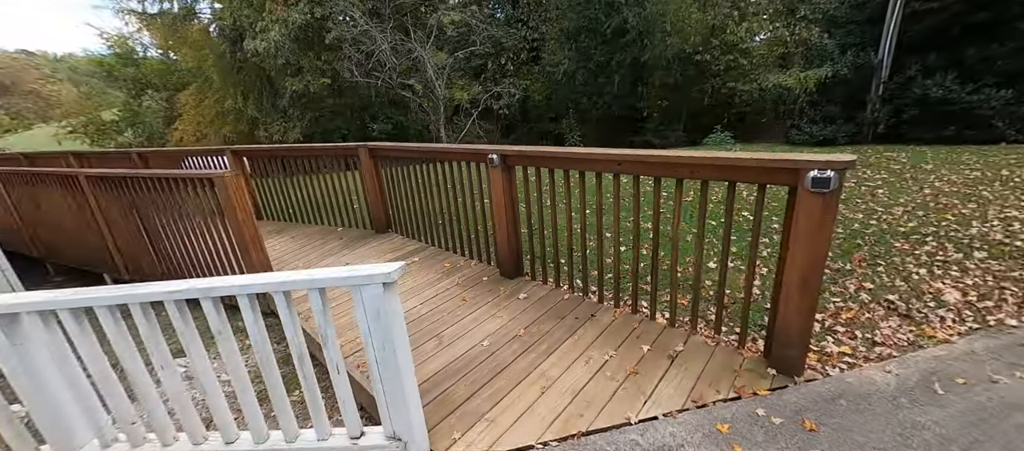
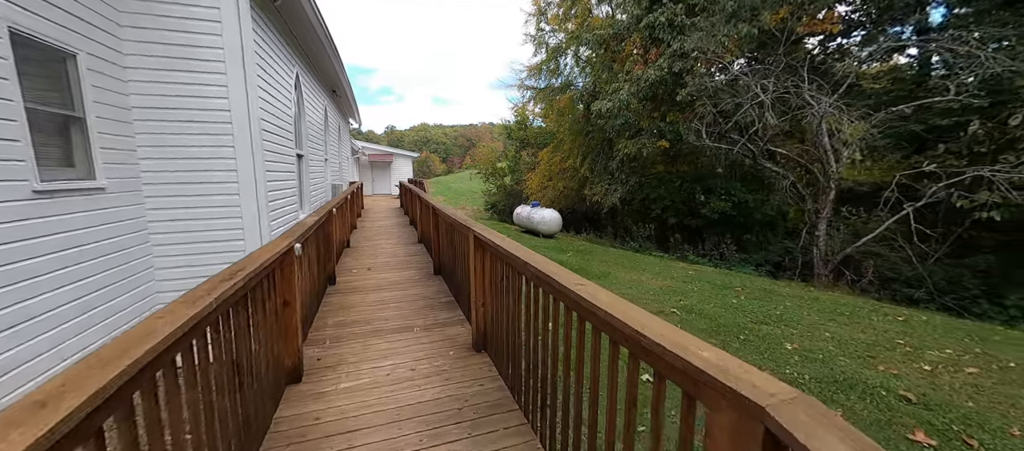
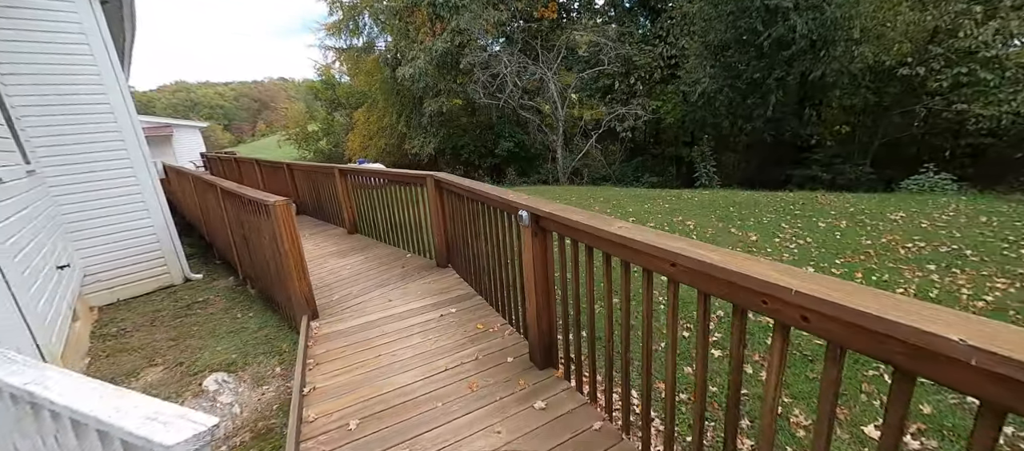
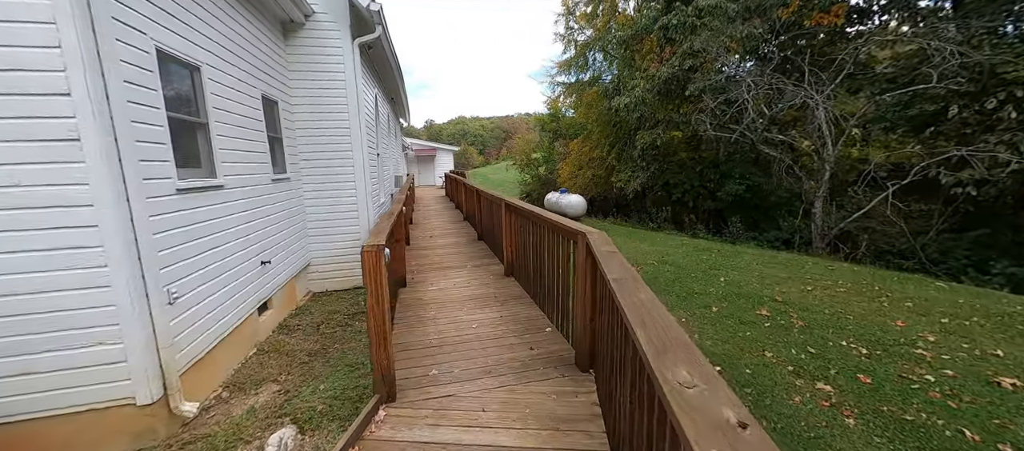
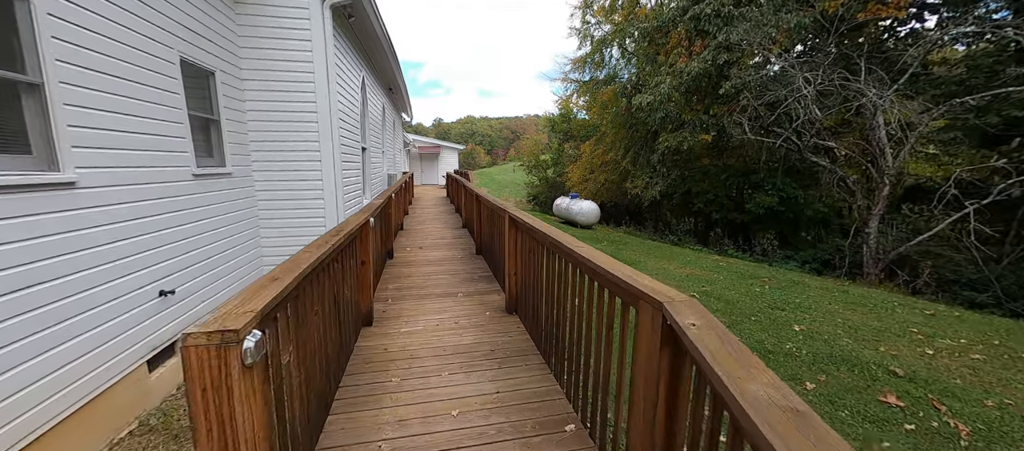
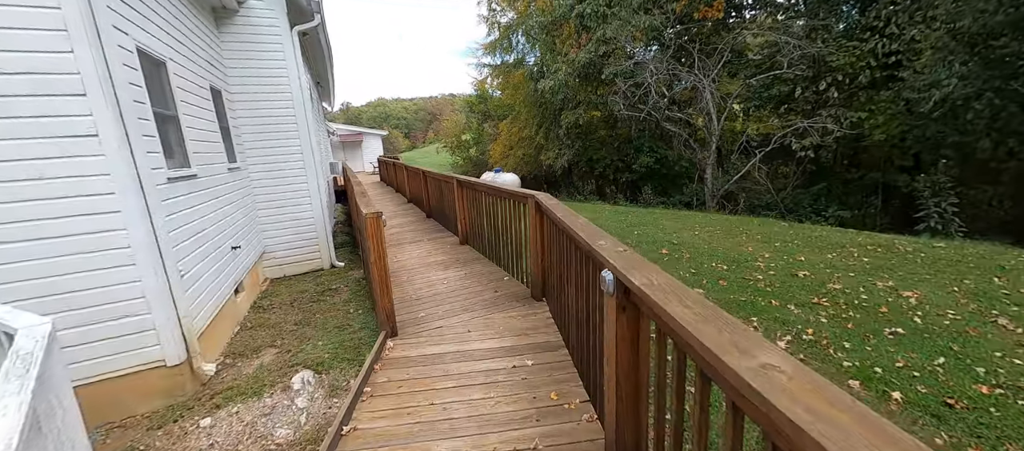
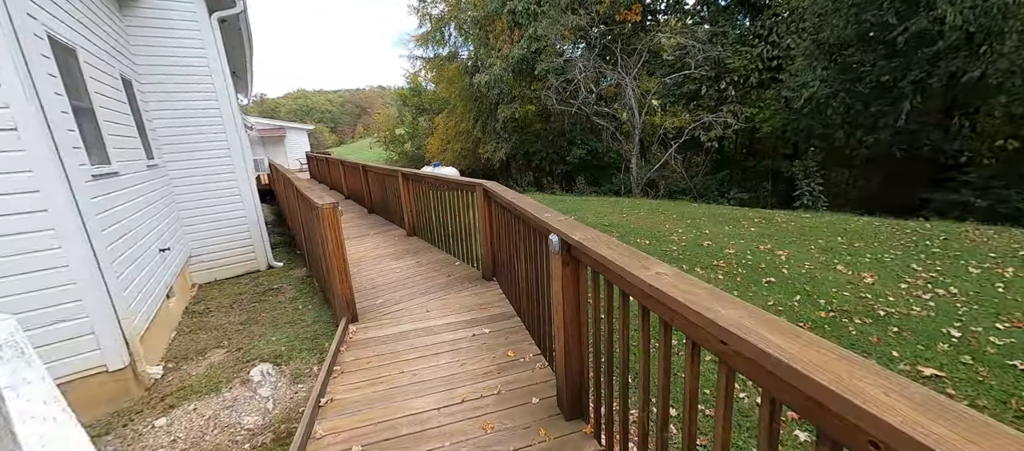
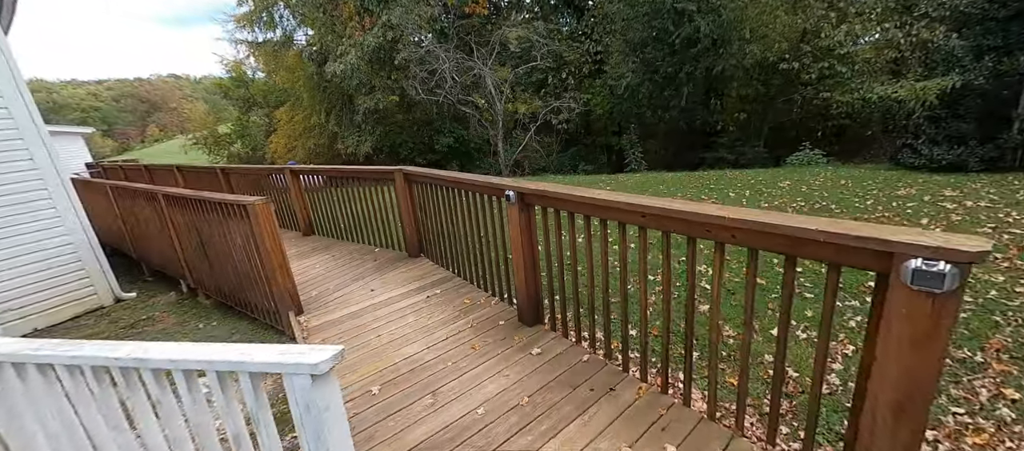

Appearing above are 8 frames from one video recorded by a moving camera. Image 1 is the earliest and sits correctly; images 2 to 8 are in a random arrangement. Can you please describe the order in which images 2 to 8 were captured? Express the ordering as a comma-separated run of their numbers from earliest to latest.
8, 3, 7, 6, 4, 5, 2
